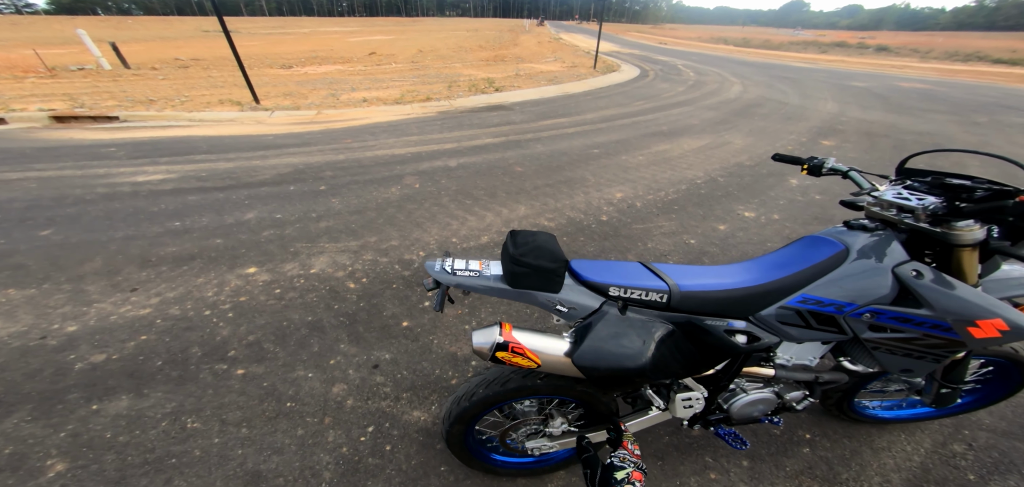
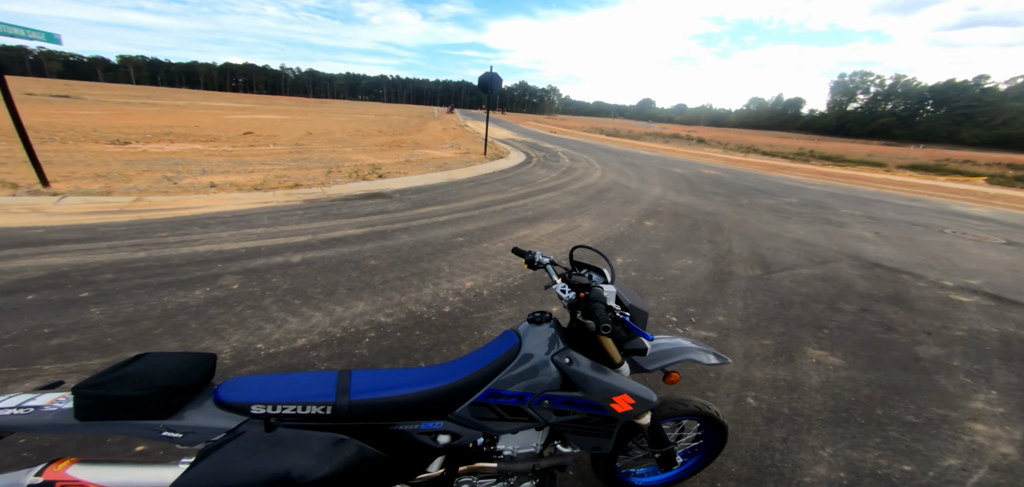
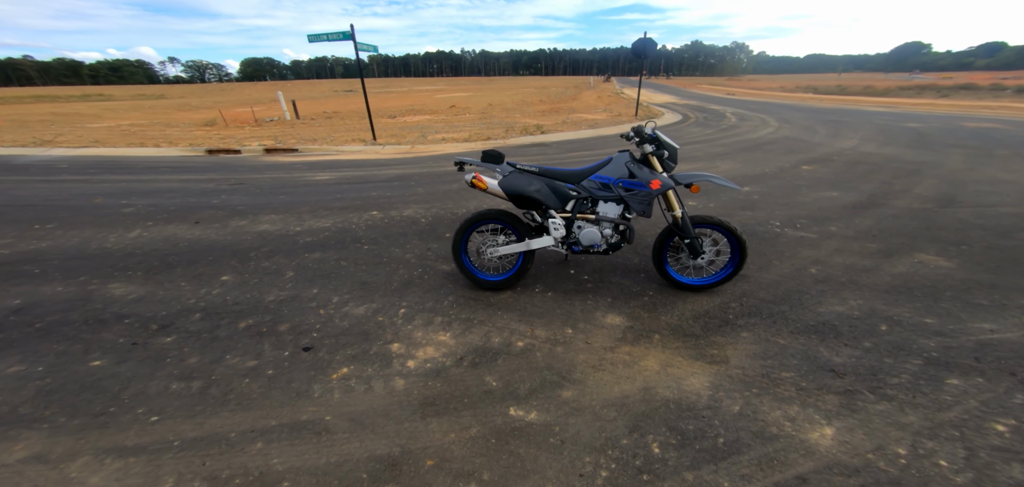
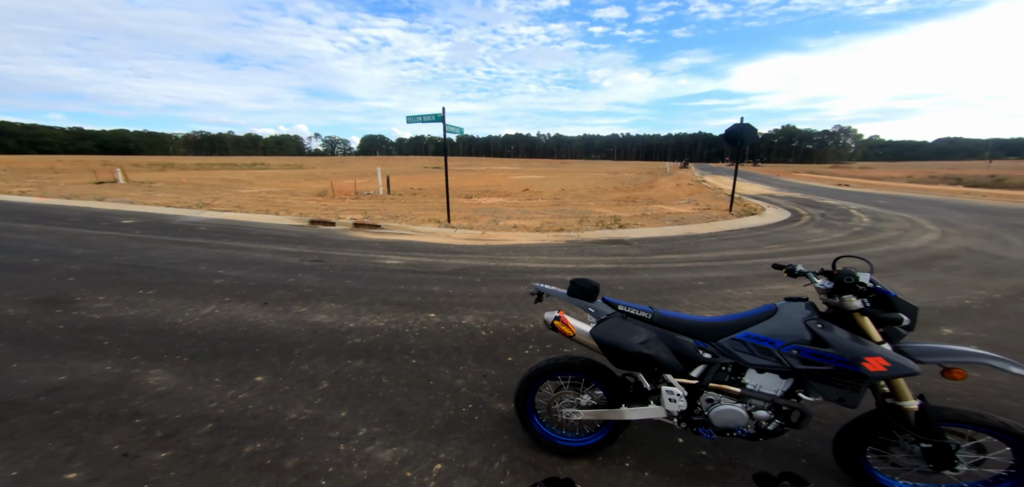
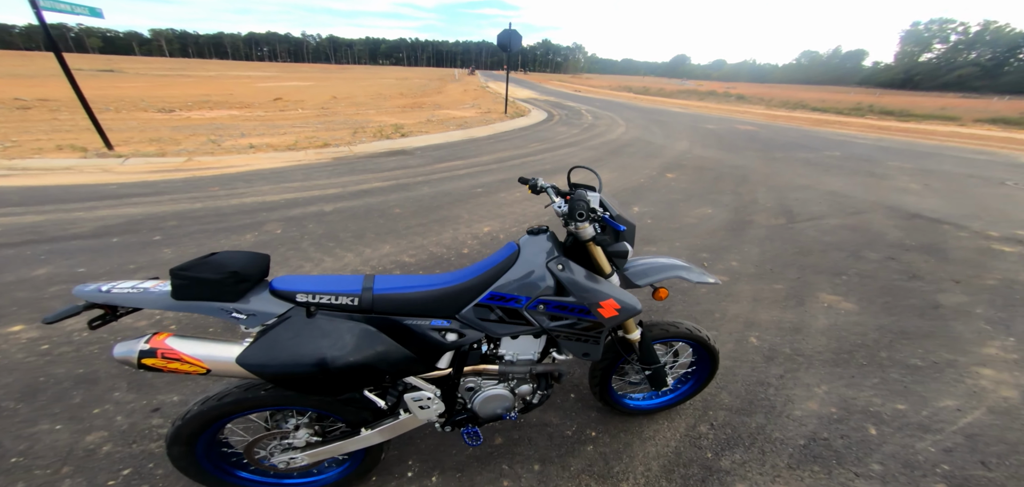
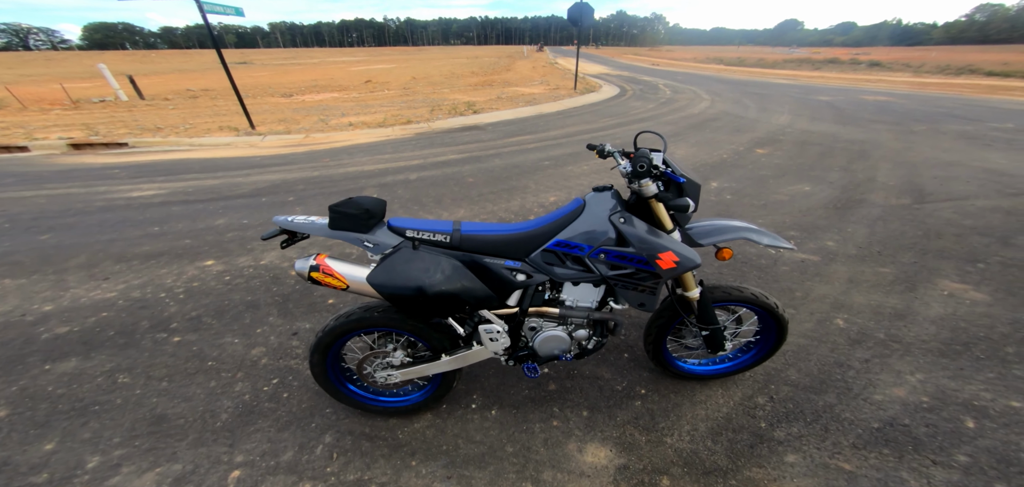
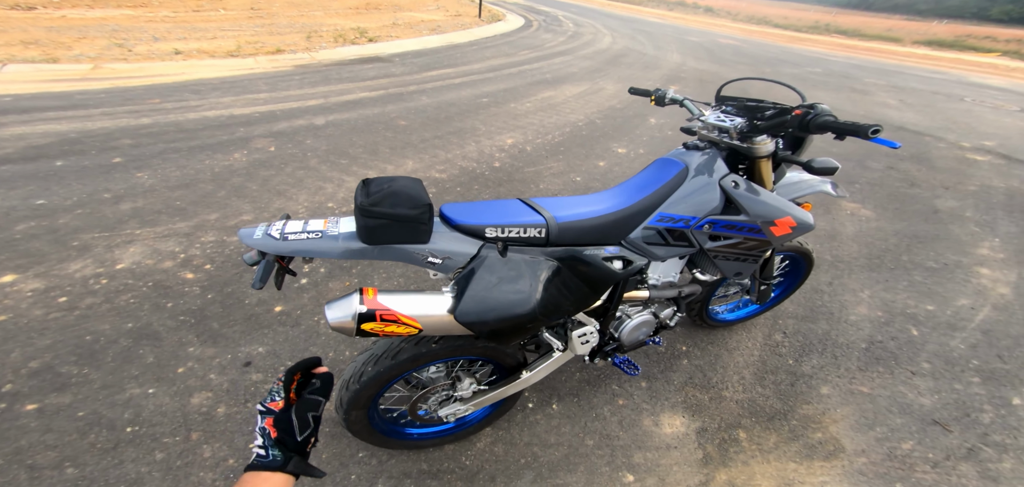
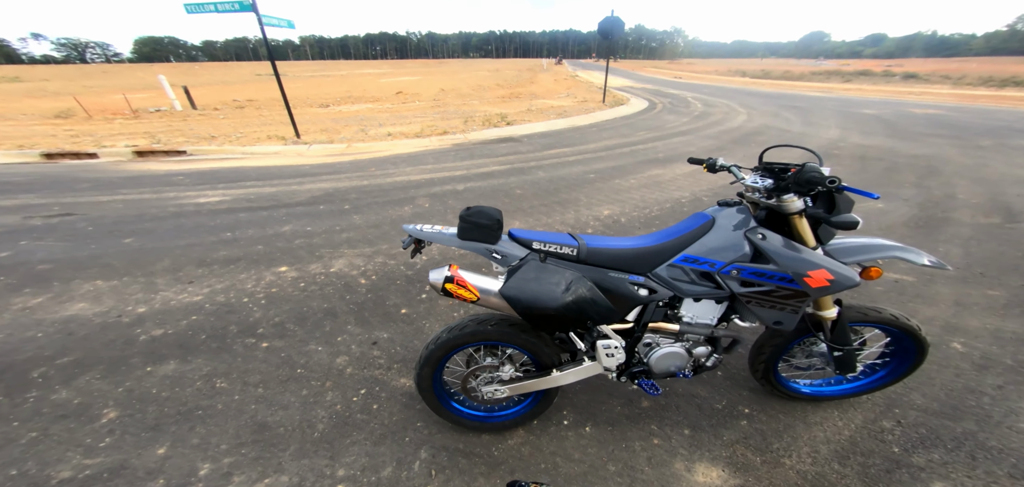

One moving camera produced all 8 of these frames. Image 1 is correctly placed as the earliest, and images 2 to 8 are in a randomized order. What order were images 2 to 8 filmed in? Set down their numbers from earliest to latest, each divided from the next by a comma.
7, 8, 4, 3, 6, 5, 2
